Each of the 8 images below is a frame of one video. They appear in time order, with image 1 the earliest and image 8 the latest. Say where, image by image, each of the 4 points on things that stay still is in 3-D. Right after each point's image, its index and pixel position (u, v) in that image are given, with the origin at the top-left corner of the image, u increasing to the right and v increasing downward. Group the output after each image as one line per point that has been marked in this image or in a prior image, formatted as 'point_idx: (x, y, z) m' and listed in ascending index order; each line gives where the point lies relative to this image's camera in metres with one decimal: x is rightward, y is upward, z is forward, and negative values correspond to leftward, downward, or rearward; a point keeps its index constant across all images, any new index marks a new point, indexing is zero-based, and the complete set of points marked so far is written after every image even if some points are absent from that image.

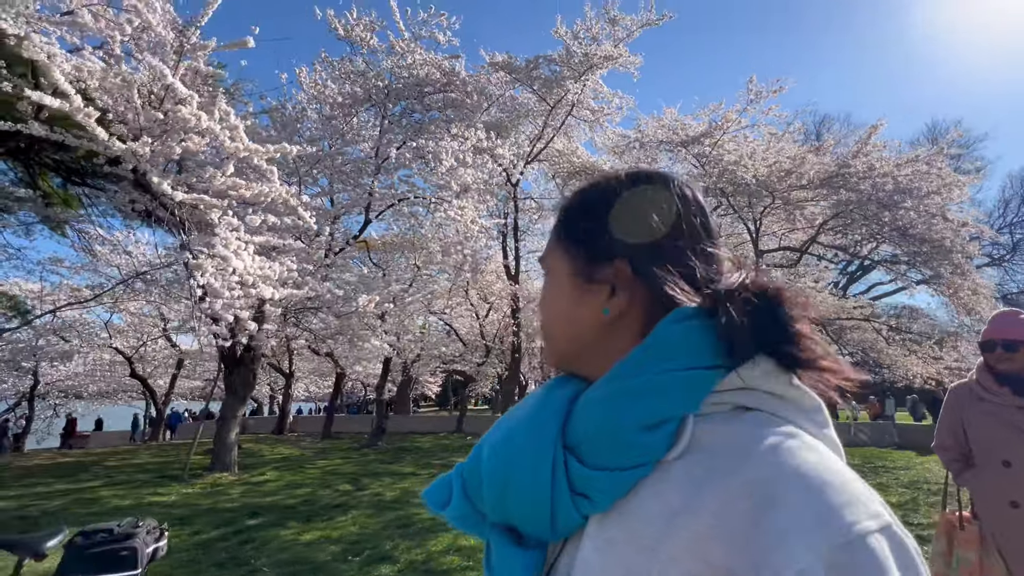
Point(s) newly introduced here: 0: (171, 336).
0: (-13.6, -1.9, +18.3) m
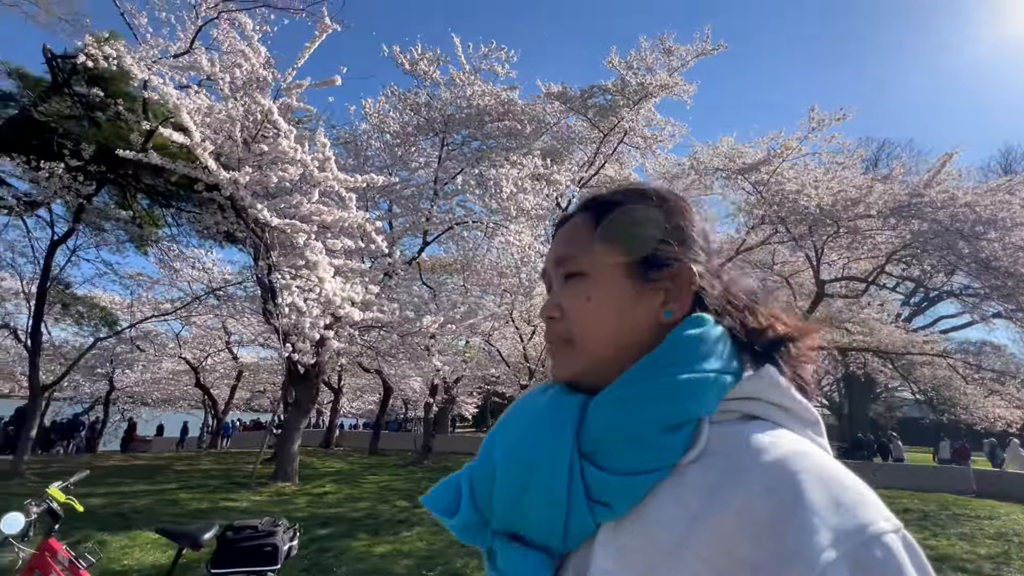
0: (-11.7, -2.5, +19.4) m
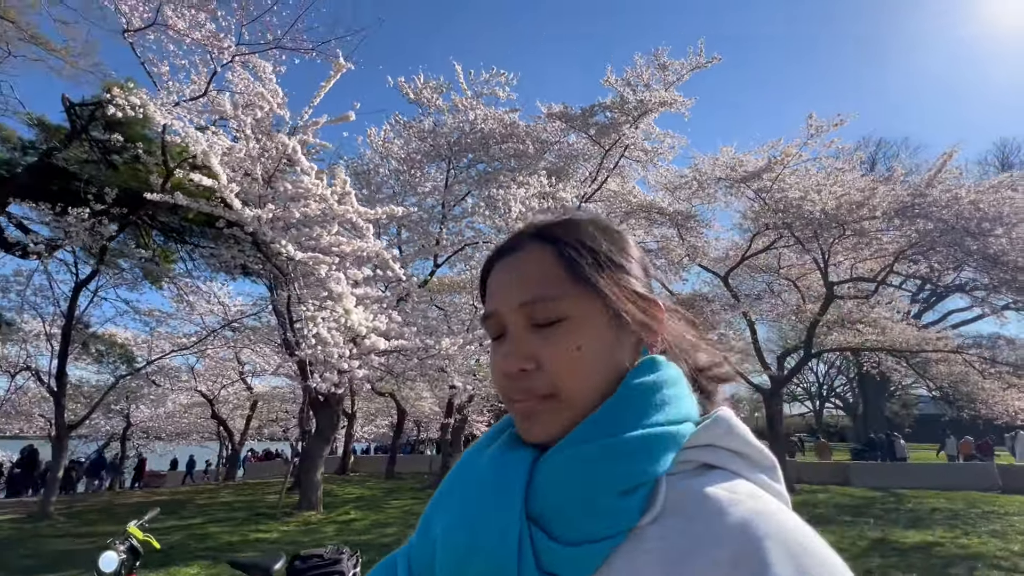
0: (-11.2, -3.8, +19.5) m
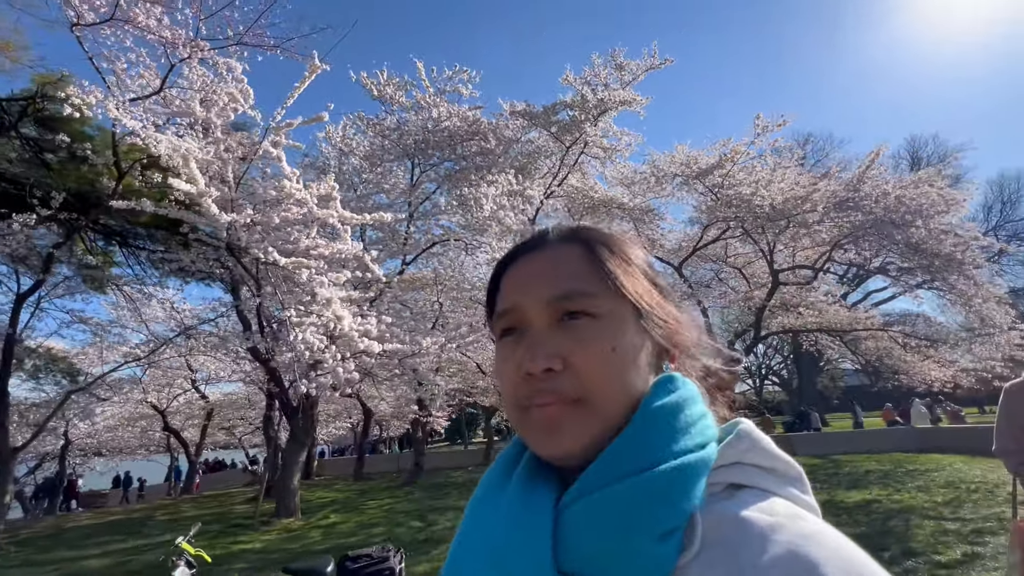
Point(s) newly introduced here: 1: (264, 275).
0: (-12.5, -4.0, +18.6) m
1: (-4.7, +0.3, +8.8) m
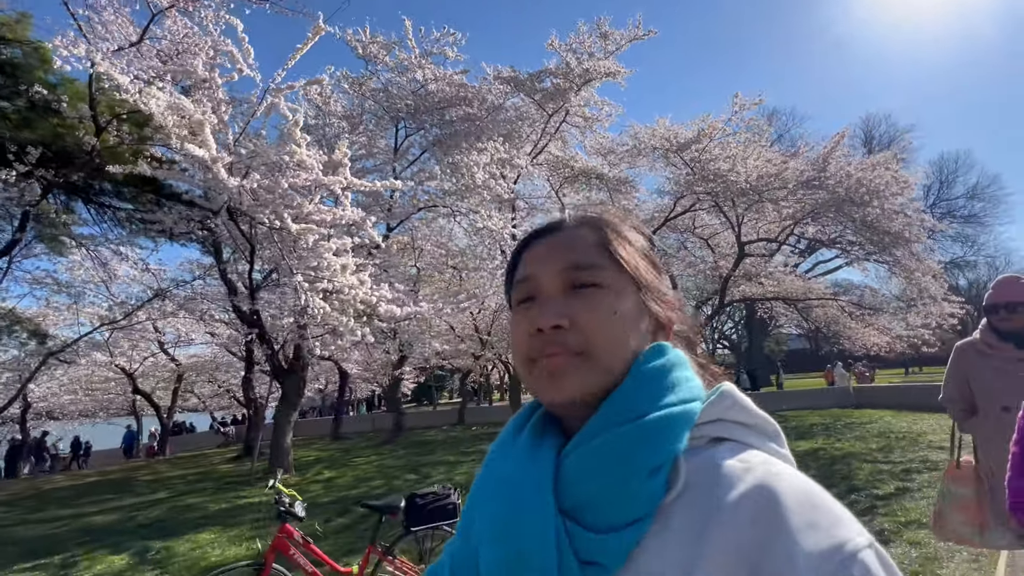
0: (-13.4, -2.4, +18.2) m
1: (-4.8, +0.9, +8.8) m
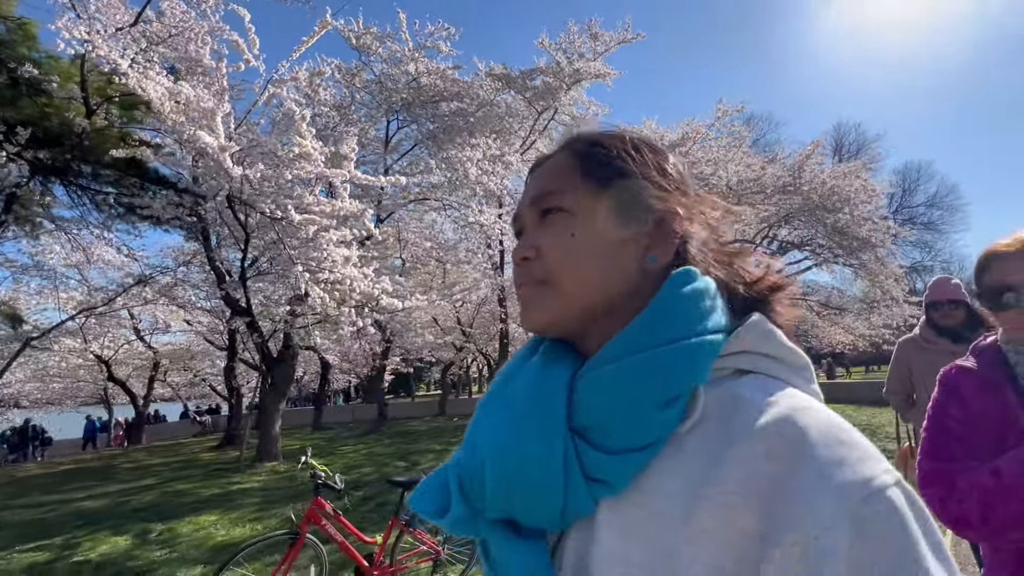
0: (-14.1, -1.9, +17.8) m
1: (-4.9, +1.2, +8.9) m
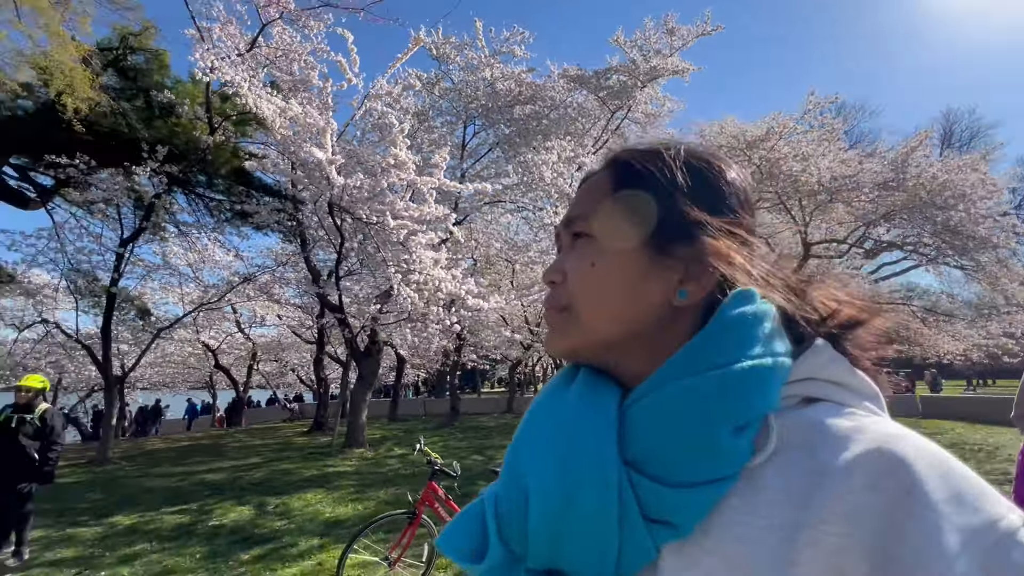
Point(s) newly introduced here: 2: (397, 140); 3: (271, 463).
0: (-11.3, -1.7, +19.7) m
1: (-3.3, +1.2, +9.6) m
2: (-2.2, +2.8, +8.7) m
3: (-5.3, -3.9, +10.4) m
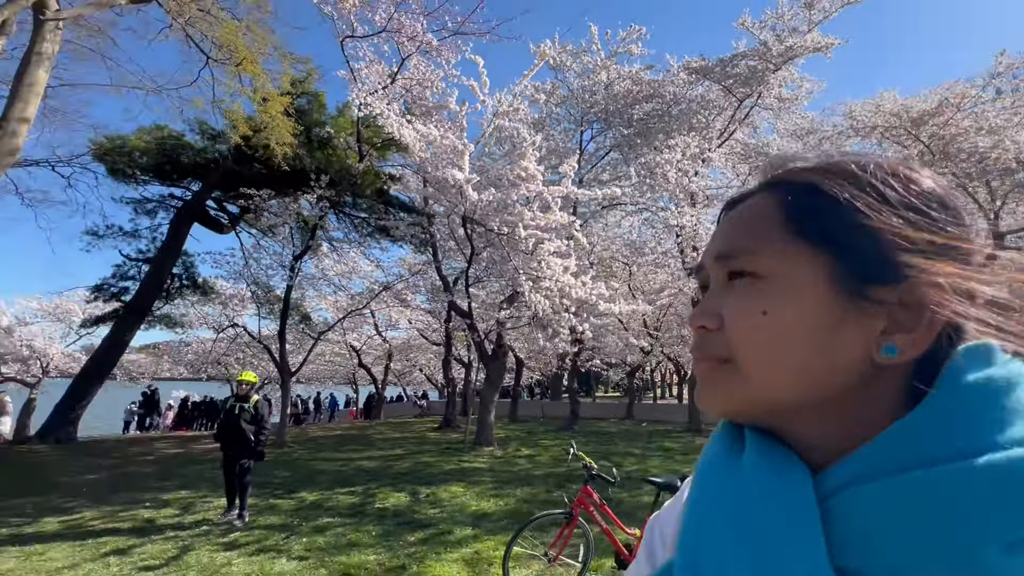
0: (-6.0, -2.1, +21.8) m
1: (-0.7, +1.0, +10.2) m
2: (+0.2, +2.7, +9.1) m
3: (-2.4, -4.1, +11.4) m
